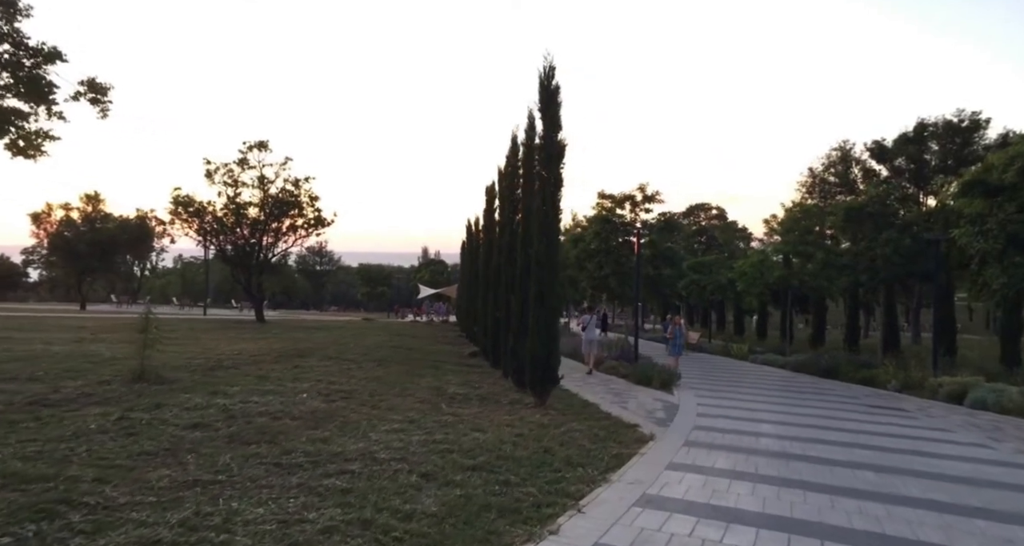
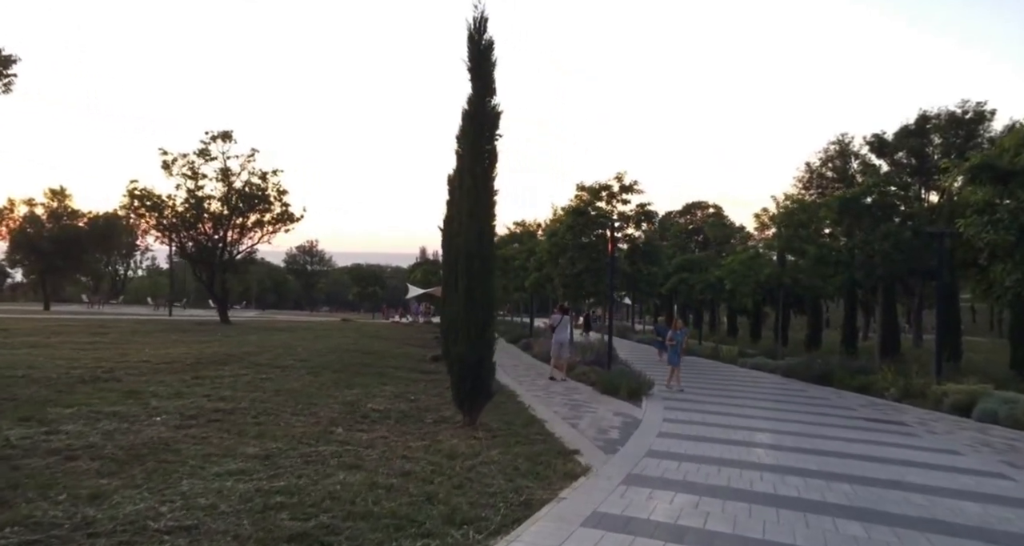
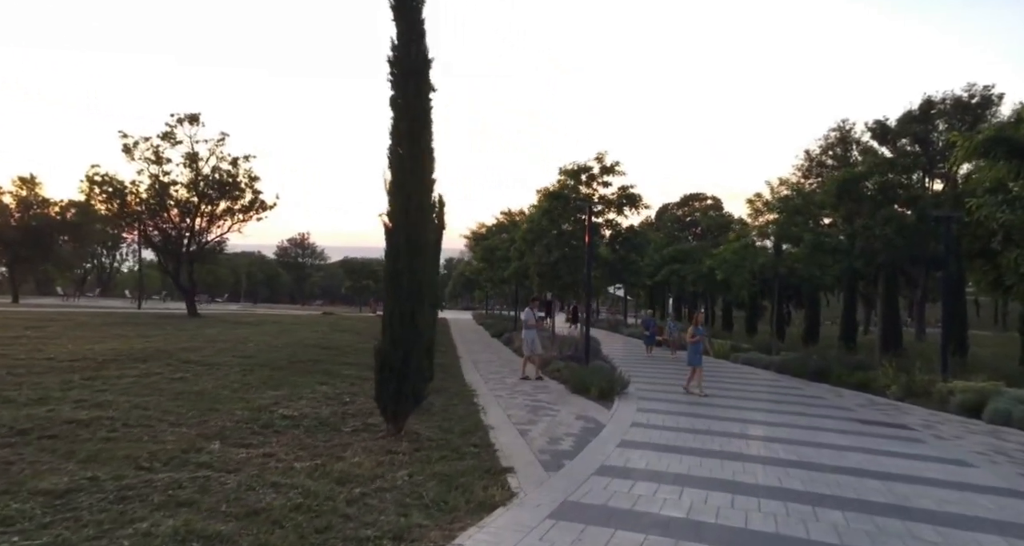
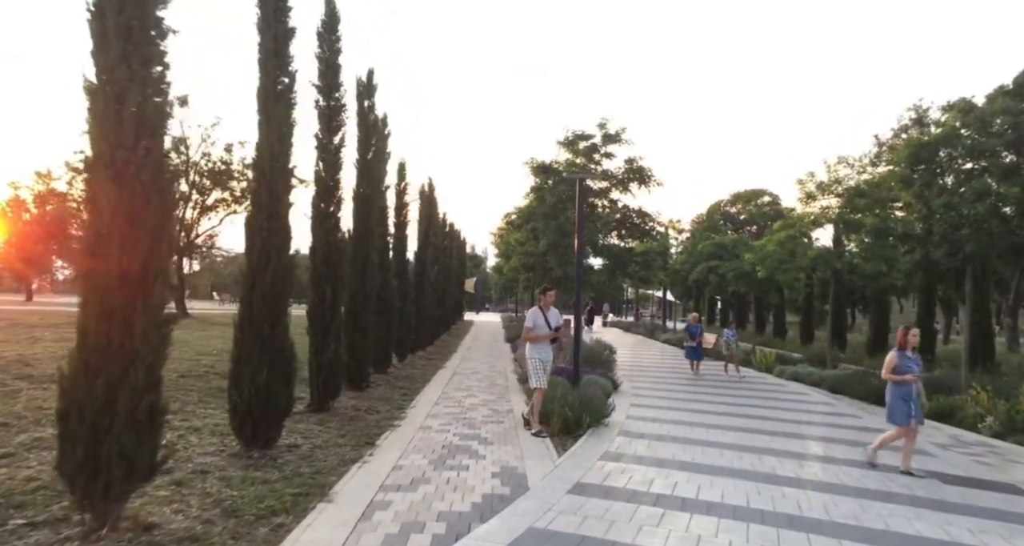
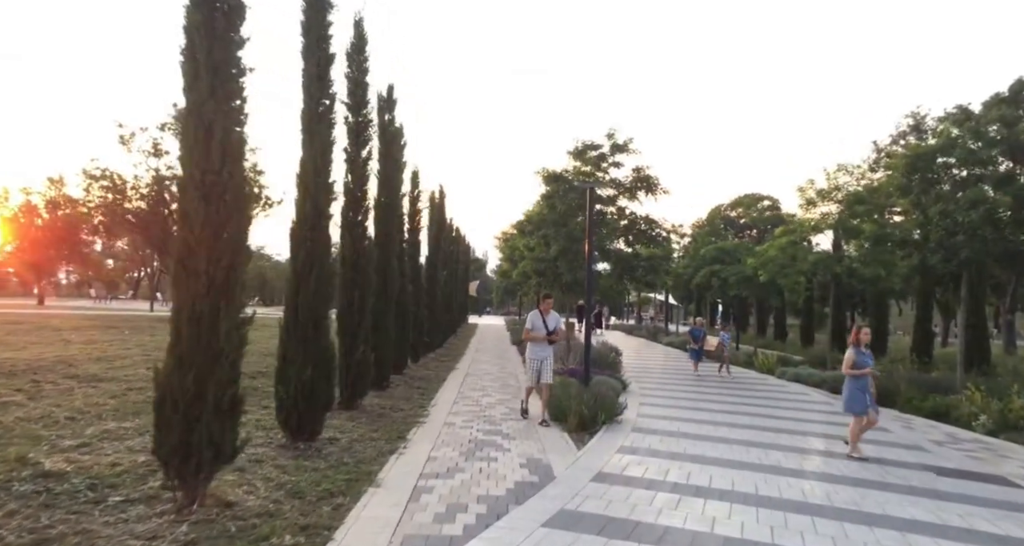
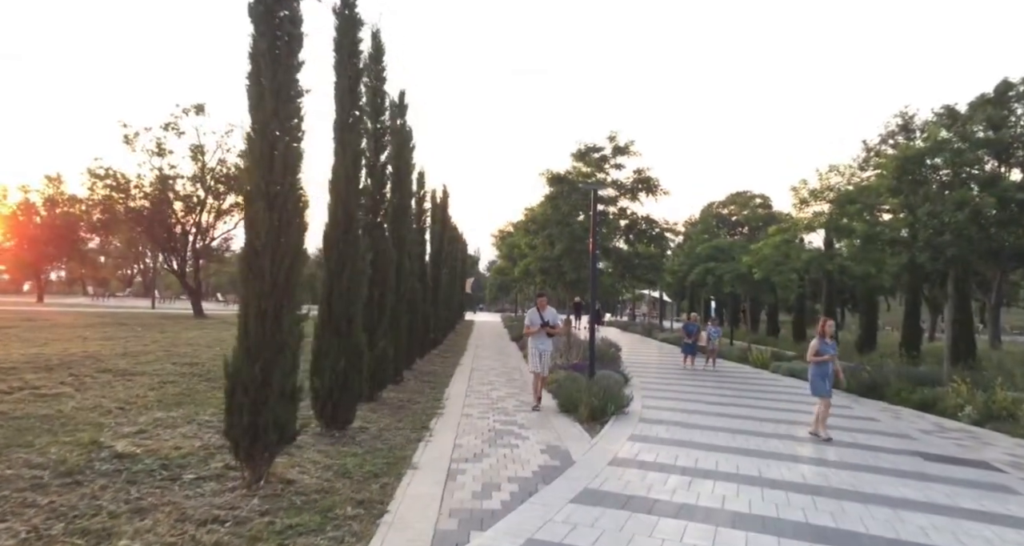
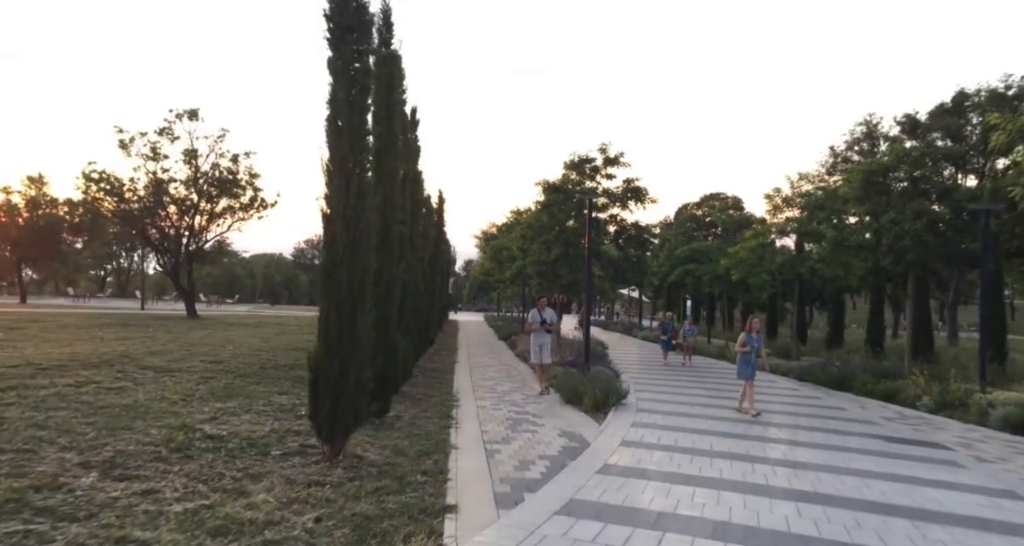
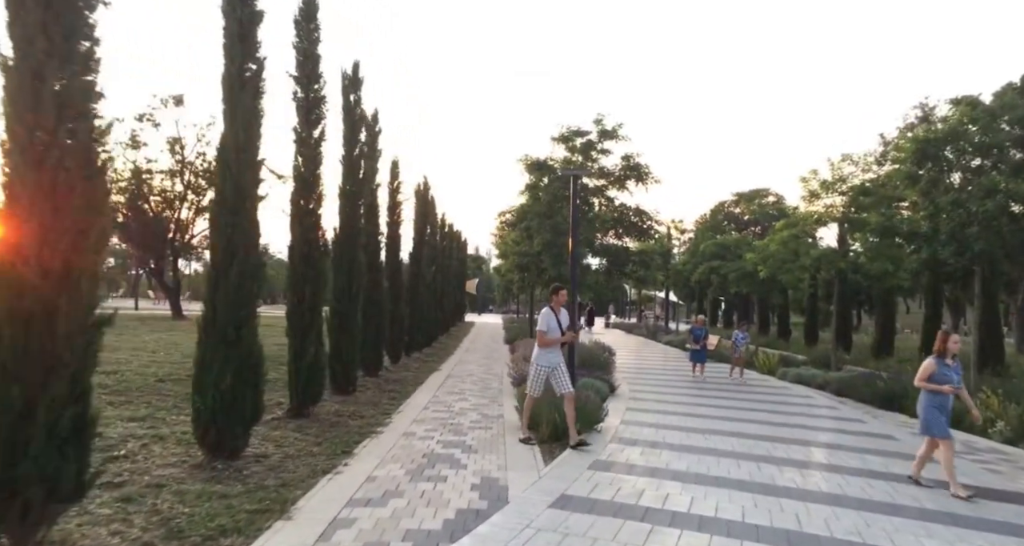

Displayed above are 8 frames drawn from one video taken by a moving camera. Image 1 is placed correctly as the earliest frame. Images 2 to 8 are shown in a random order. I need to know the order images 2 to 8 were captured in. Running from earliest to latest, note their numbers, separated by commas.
2, 3, 7, 6, 5, 4, 8
